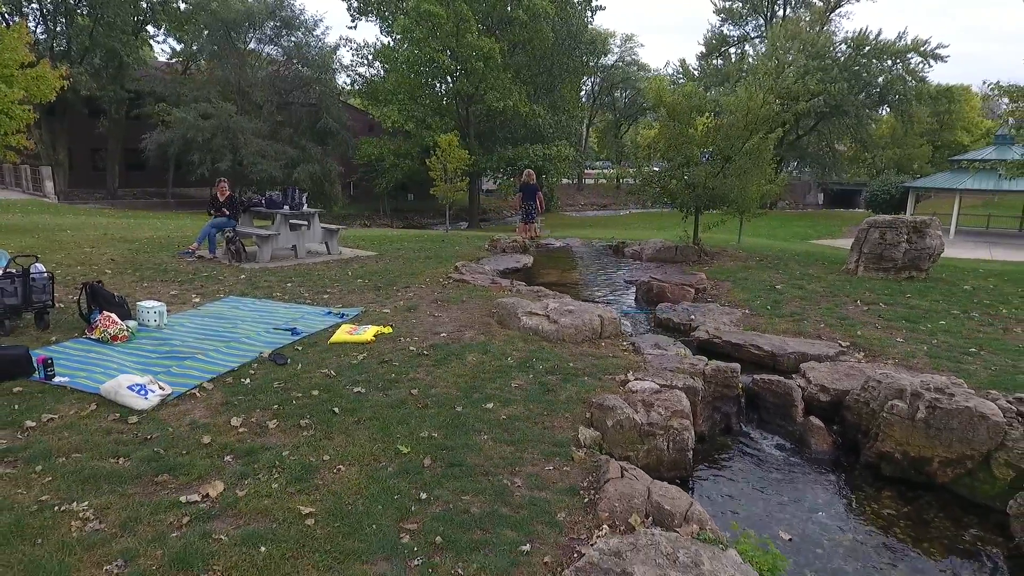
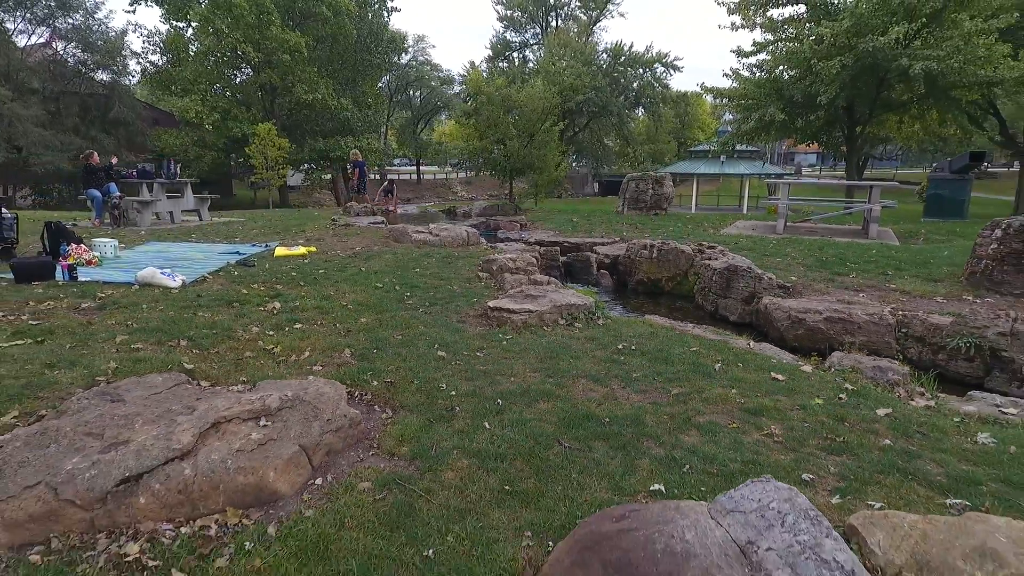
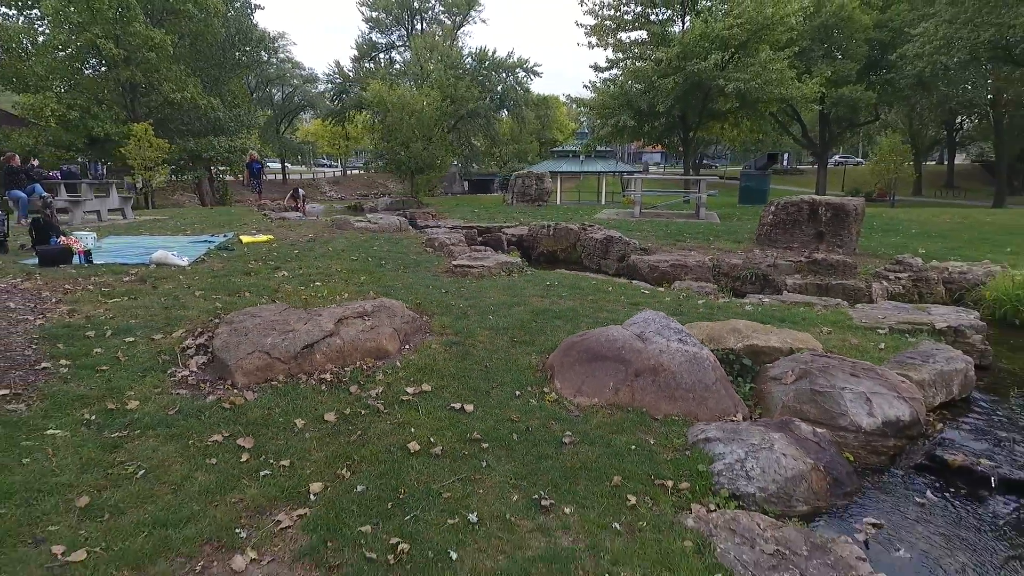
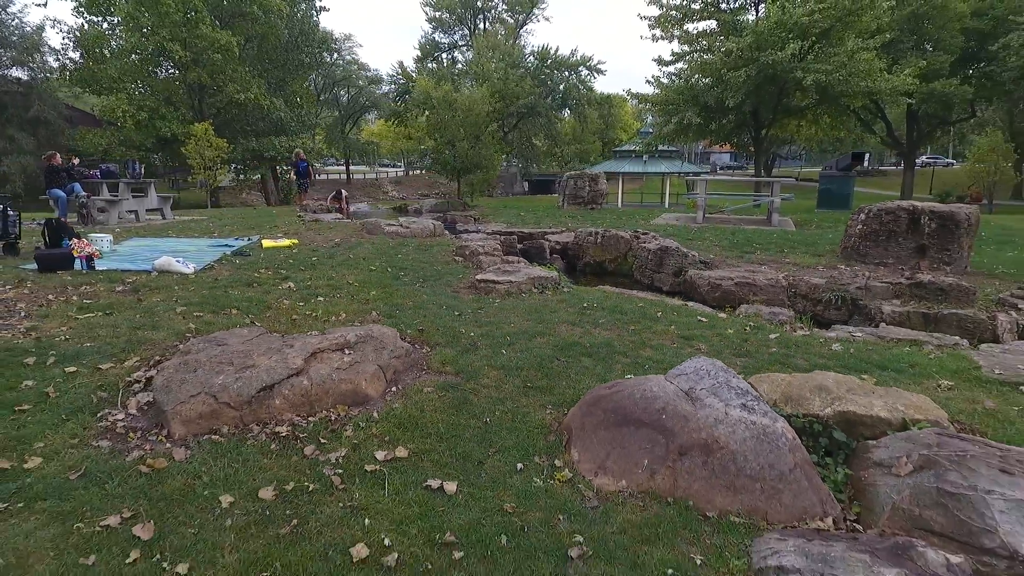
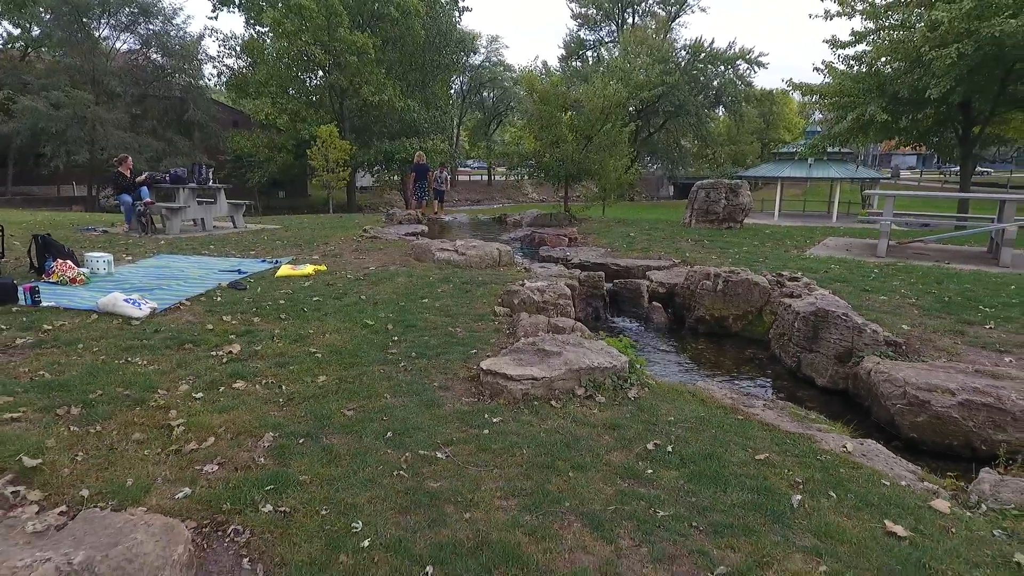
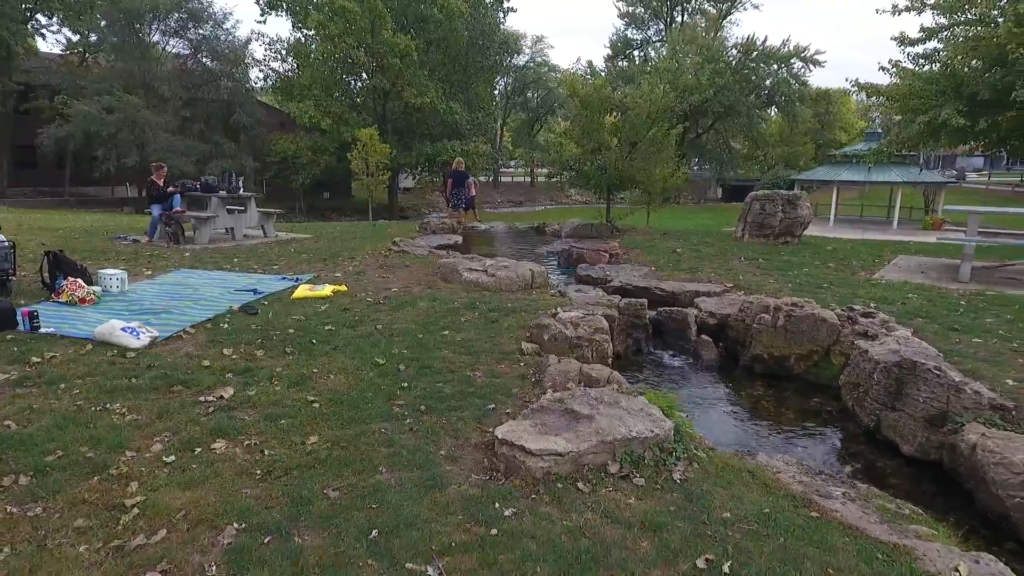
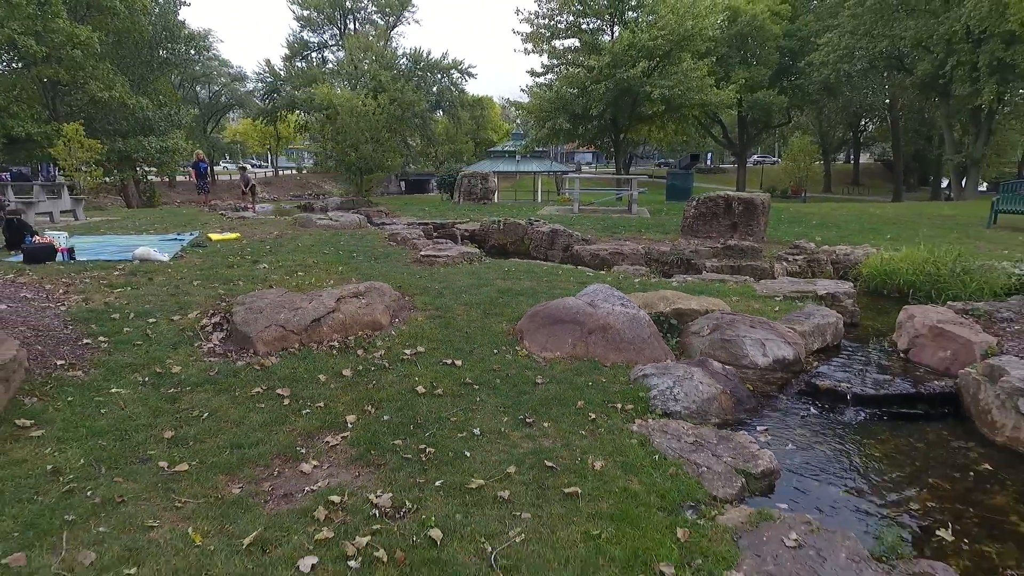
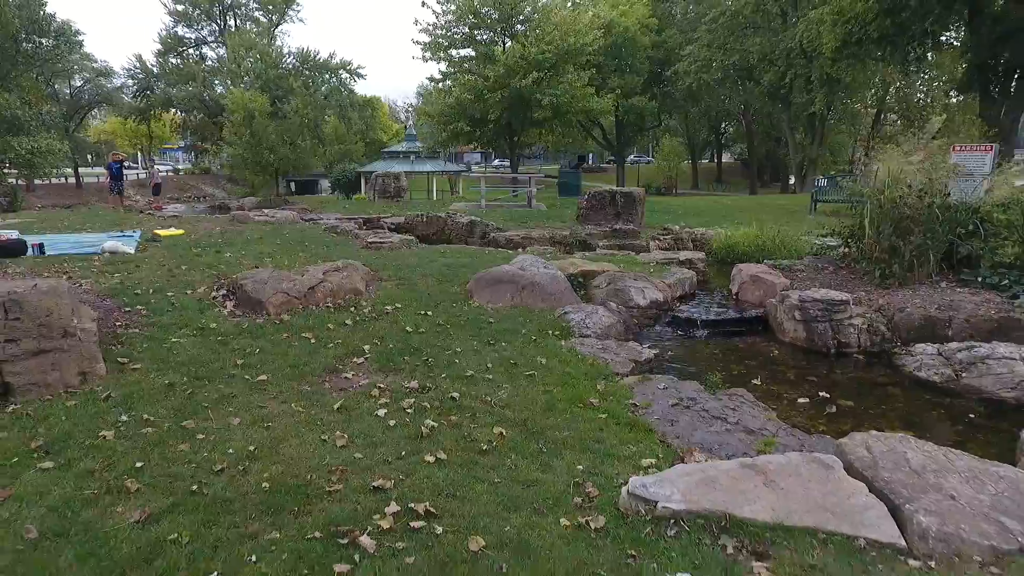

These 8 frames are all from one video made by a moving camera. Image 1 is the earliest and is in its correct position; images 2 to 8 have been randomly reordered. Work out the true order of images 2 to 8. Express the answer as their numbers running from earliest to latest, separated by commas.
6, 5, 2, 4, 3, 7, 8
